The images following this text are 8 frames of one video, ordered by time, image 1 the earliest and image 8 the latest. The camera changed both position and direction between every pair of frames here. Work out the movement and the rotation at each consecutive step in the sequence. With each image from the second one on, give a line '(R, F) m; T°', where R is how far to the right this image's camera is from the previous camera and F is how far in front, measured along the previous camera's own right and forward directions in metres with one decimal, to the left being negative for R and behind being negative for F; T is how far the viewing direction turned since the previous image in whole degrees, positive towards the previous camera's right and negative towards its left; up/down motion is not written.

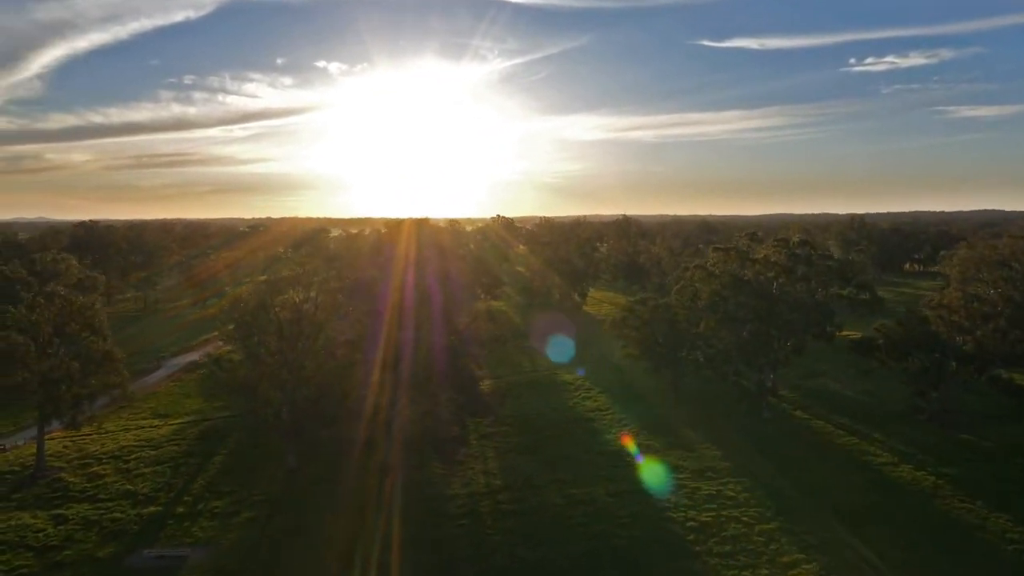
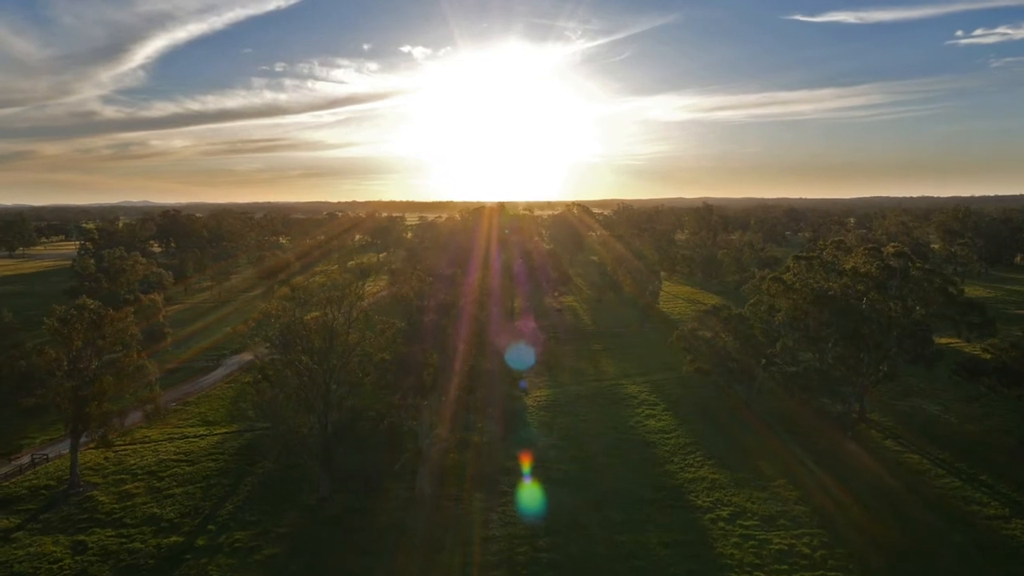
(+1.2, +3.0) m; -6°
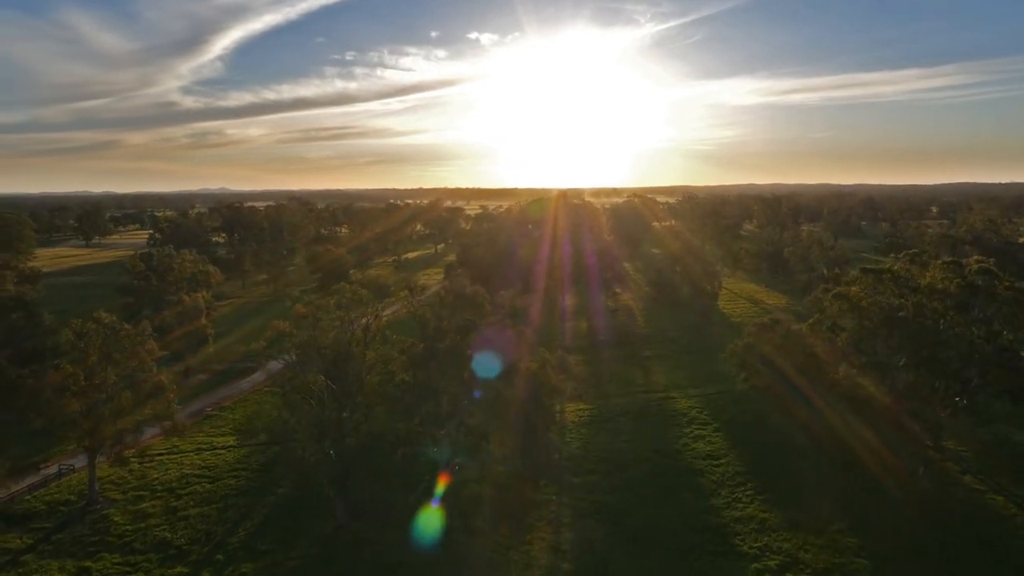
(+1.3, +2.4) m; -5°
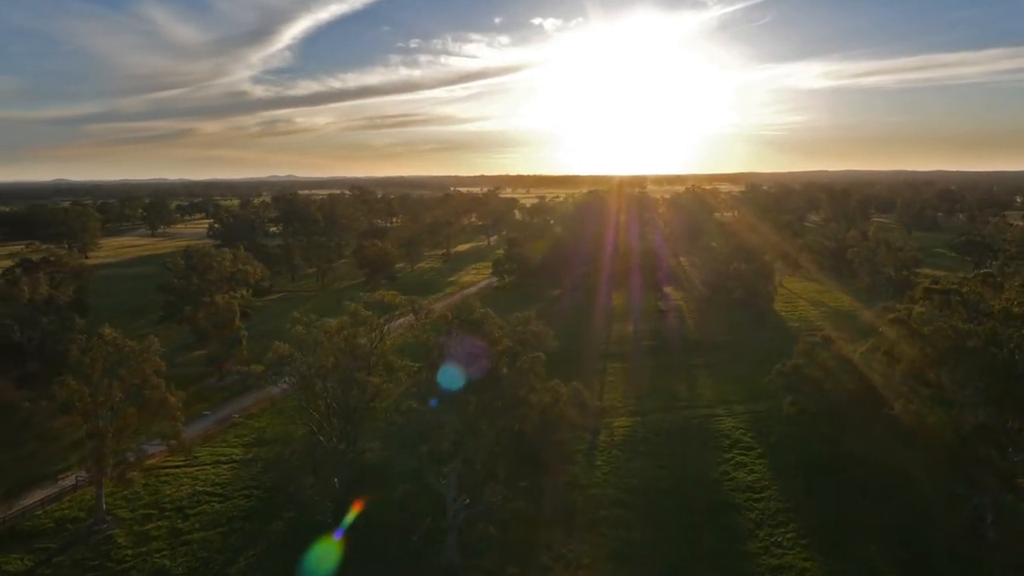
(+1.5, +2.3) m; -5°
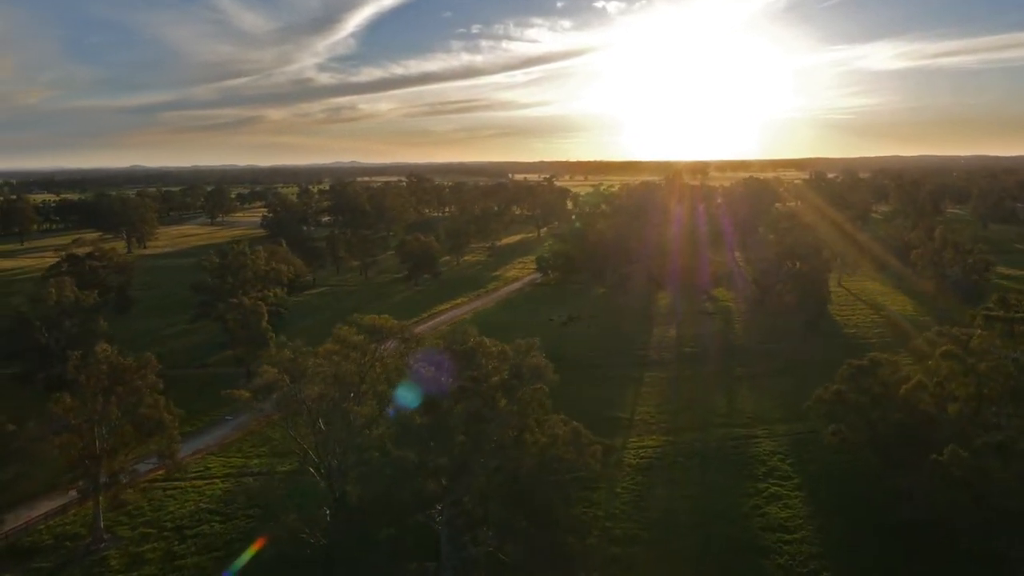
(+1.8, +2.1) m; -4°
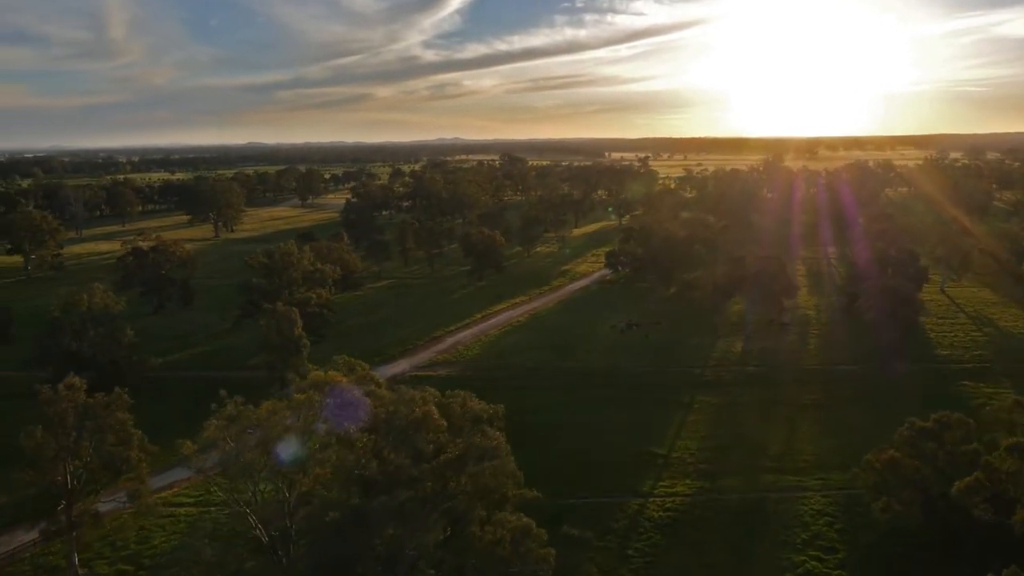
(+3.6, +3.6) m; -7°
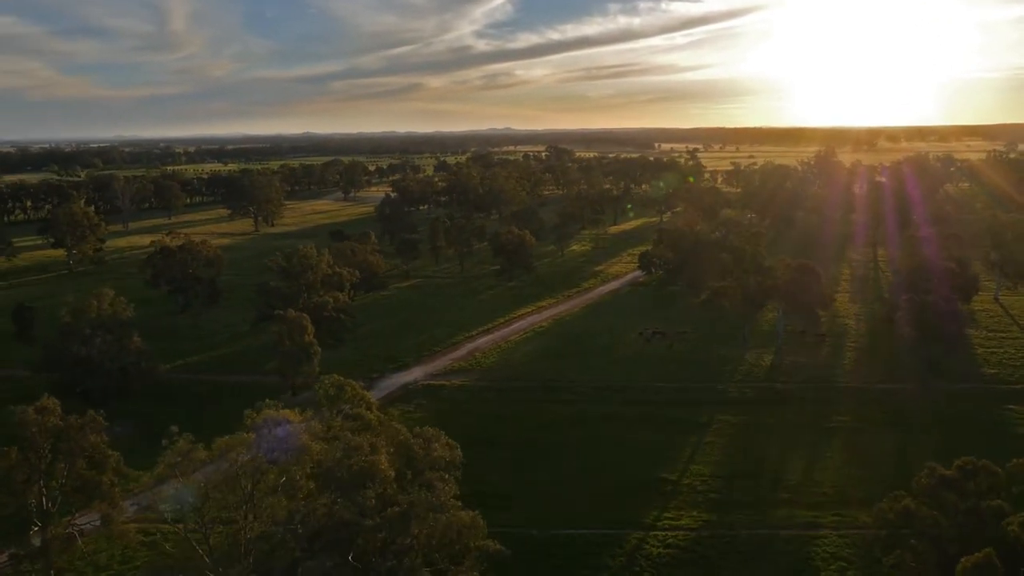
(+2.2, +1.7) m; -4°
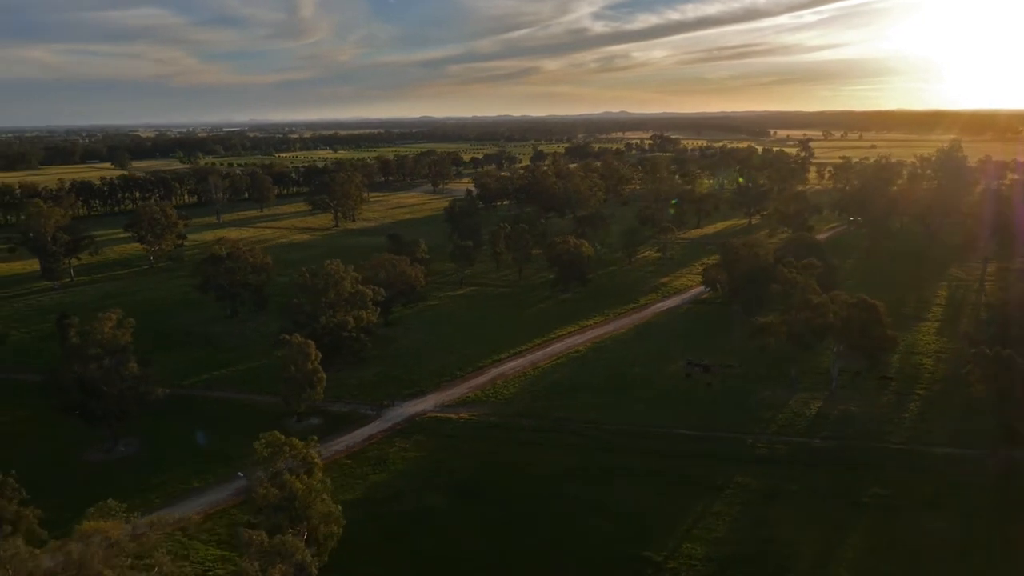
(+5.9, +3.7) m; -8°
